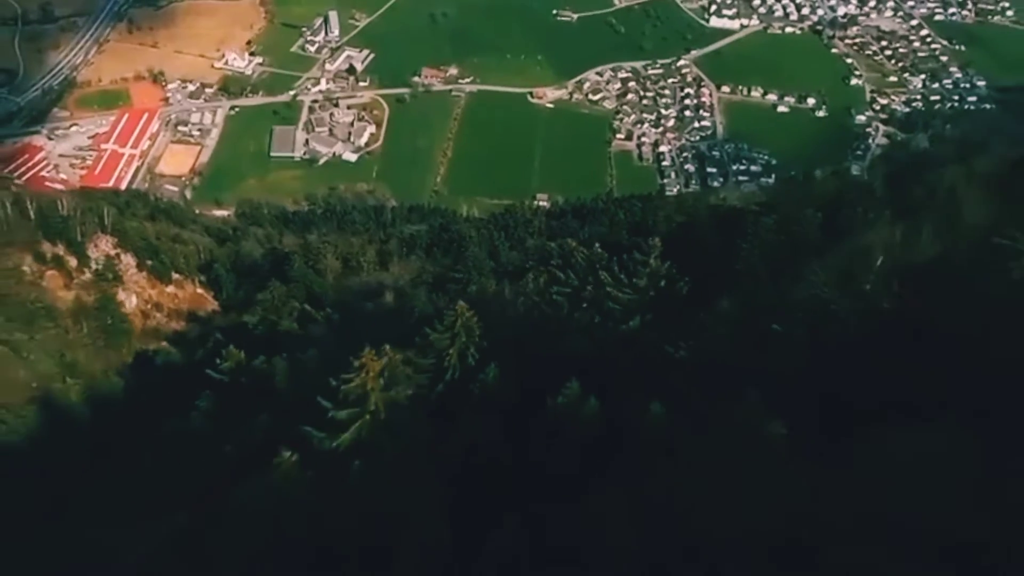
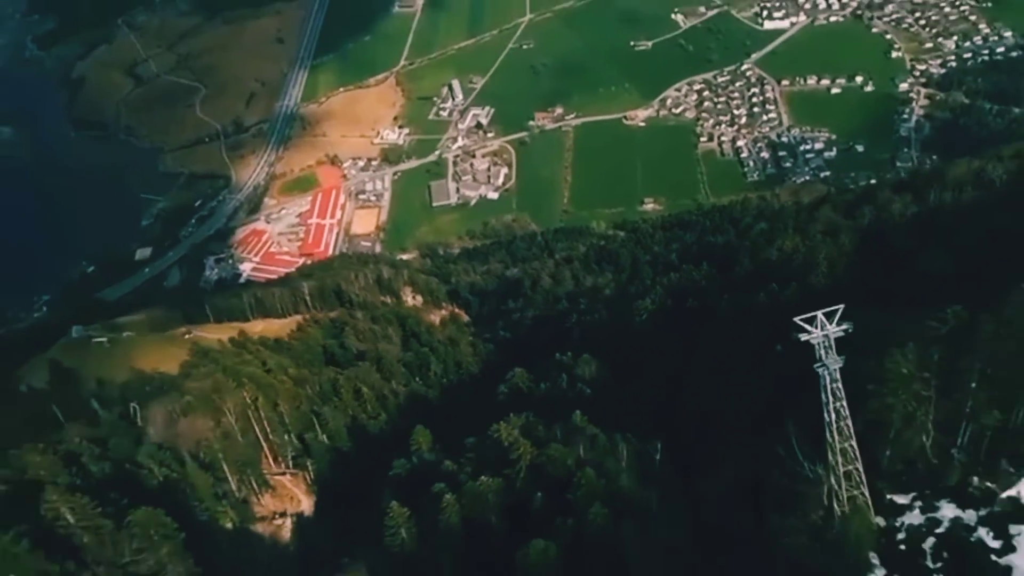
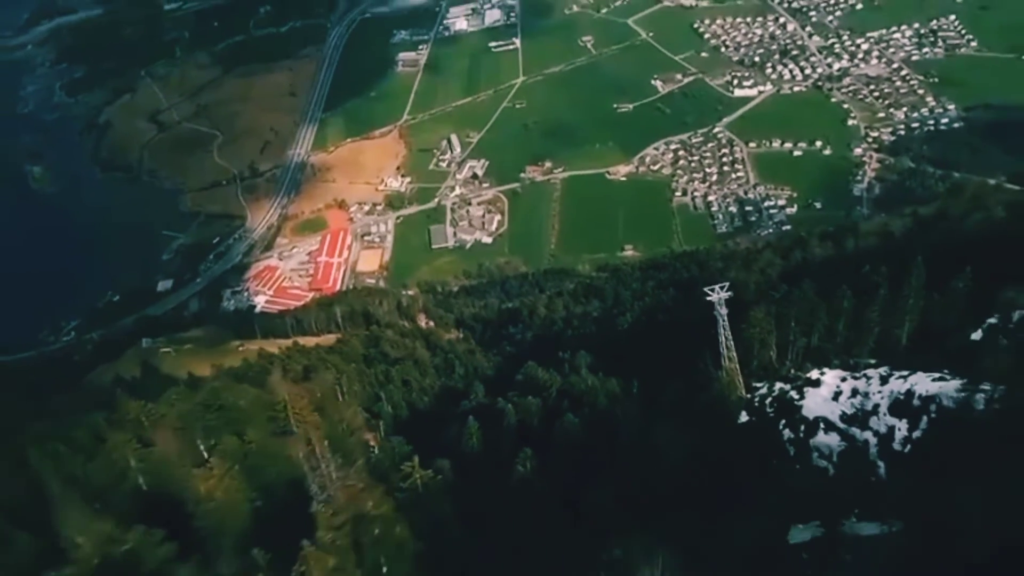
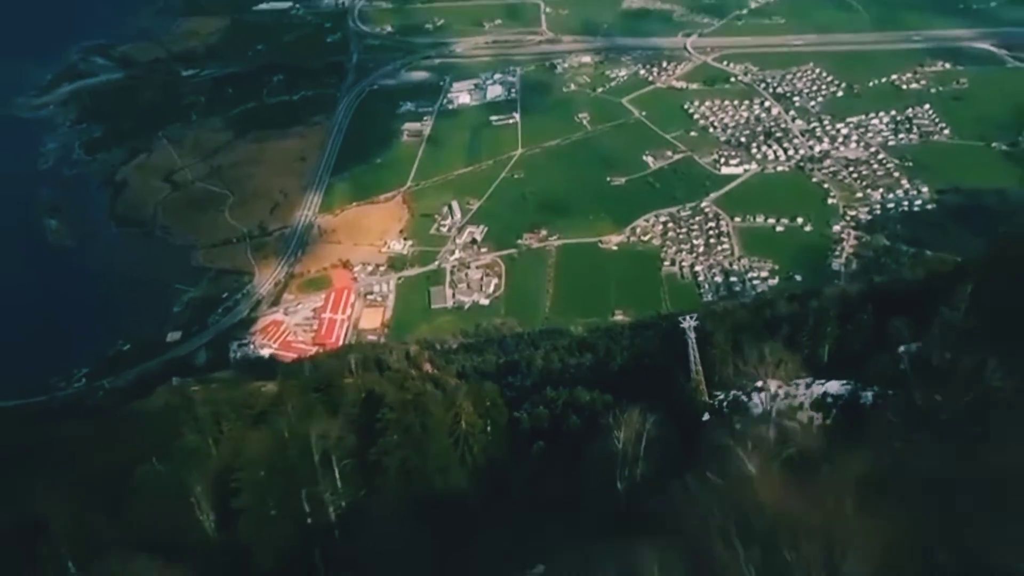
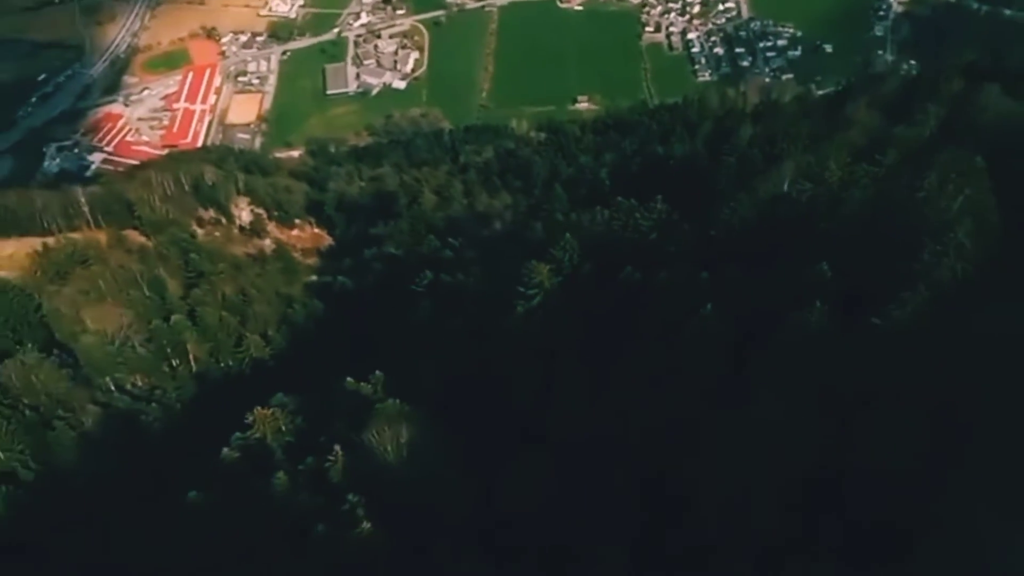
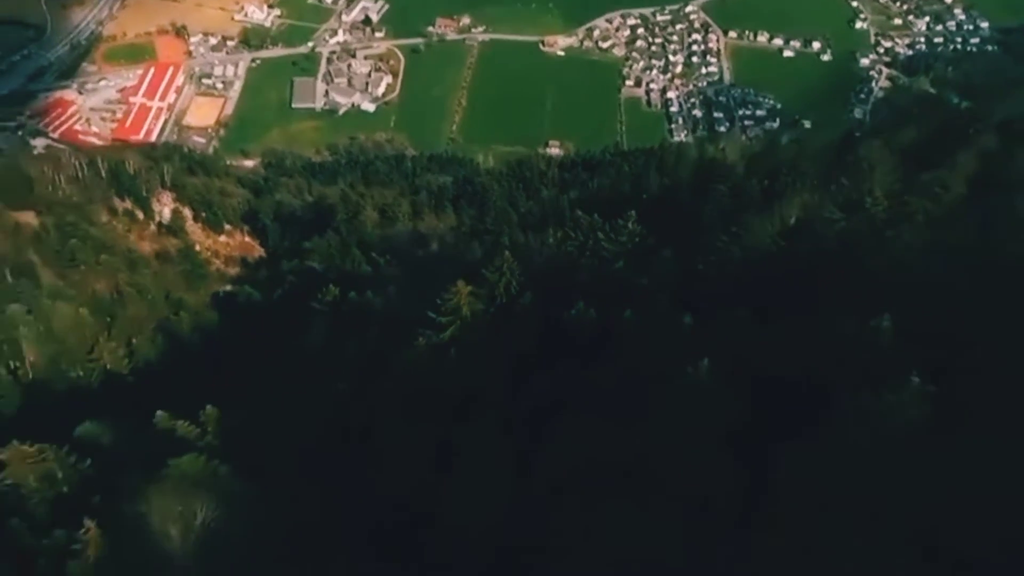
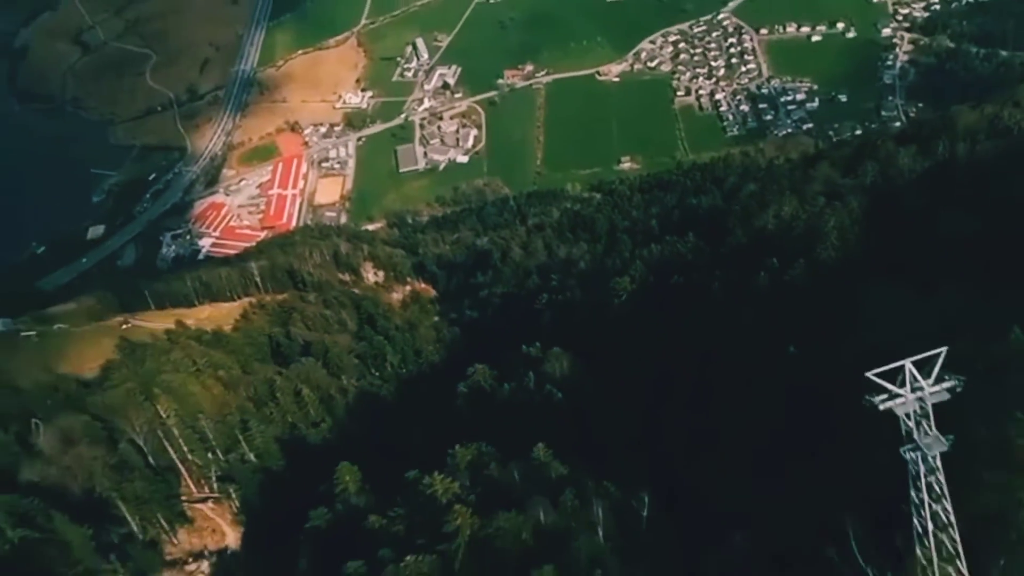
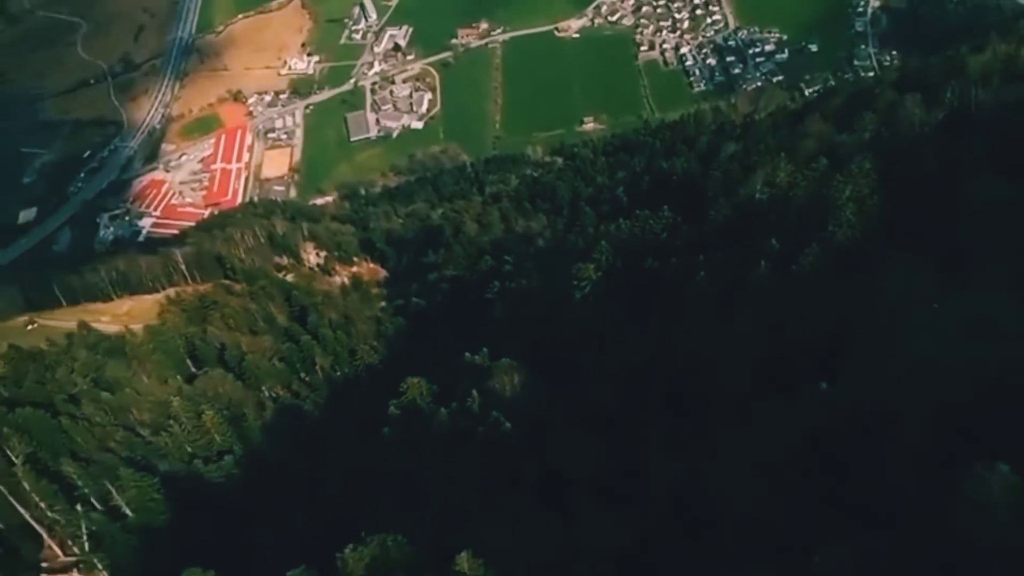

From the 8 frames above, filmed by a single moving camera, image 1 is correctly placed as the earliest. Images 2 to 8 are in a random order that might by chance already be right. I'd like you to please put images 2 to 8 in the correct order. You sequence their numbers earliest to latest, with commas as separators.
6, 5, 8, 7, 2, 3, 4
